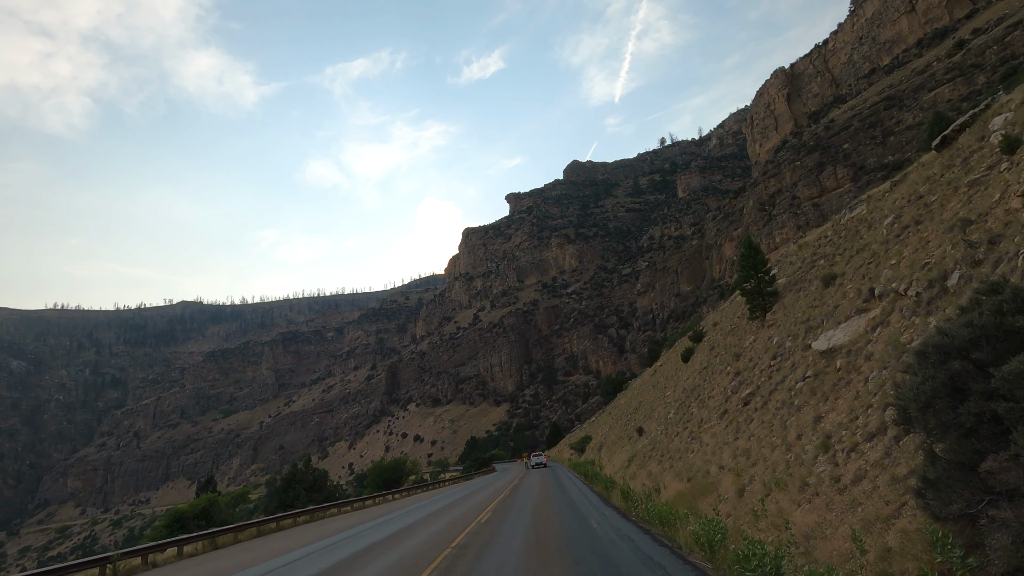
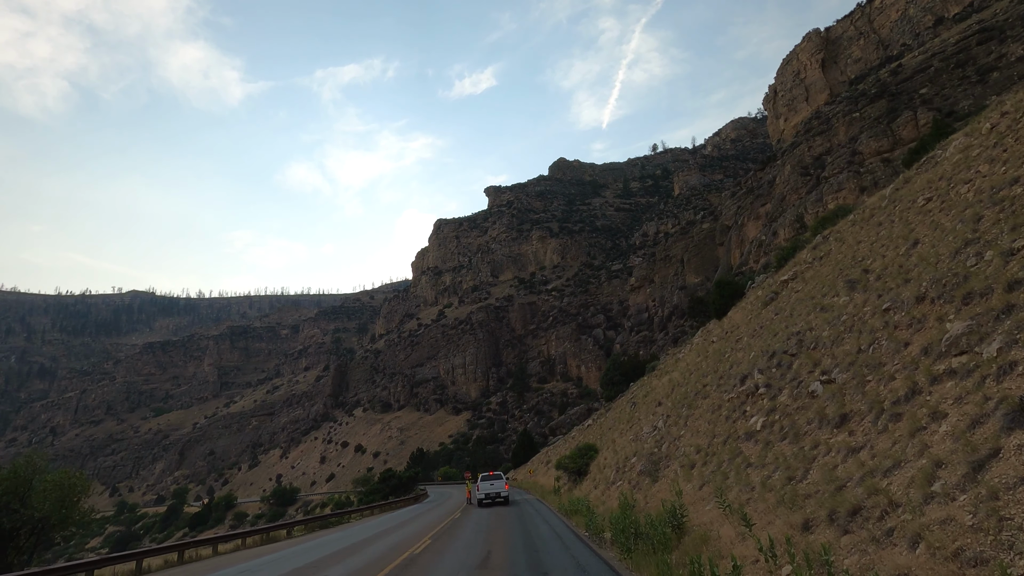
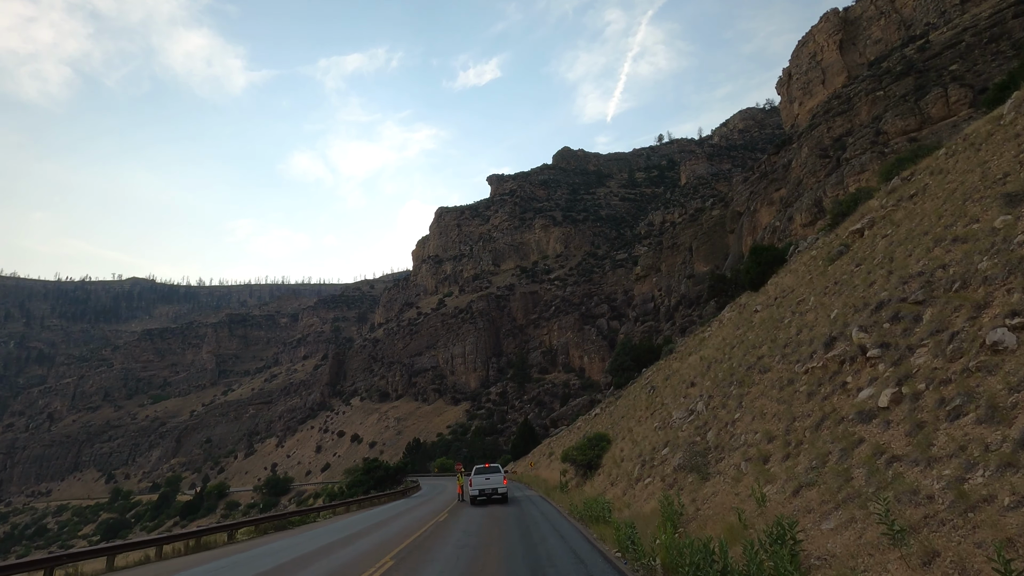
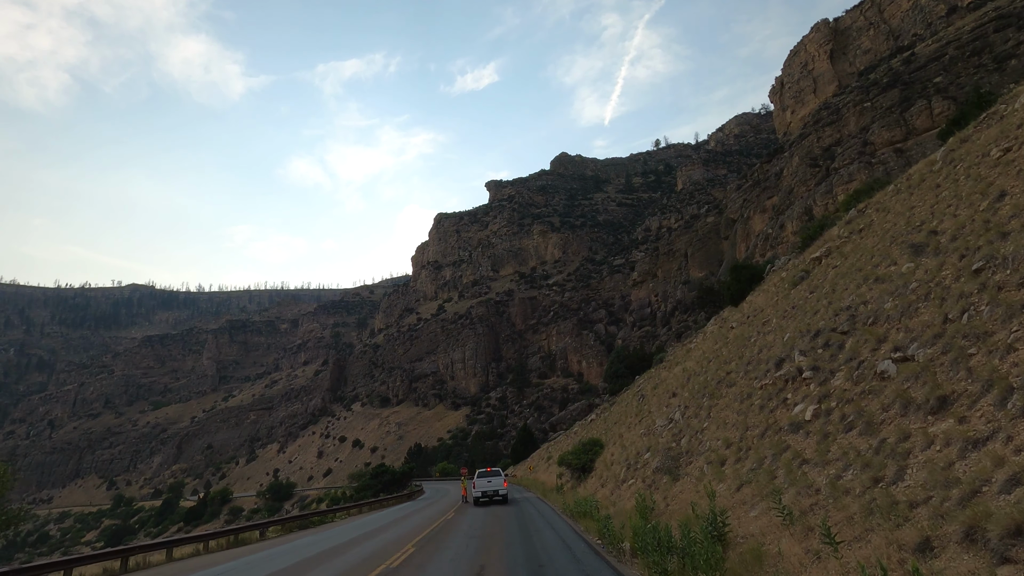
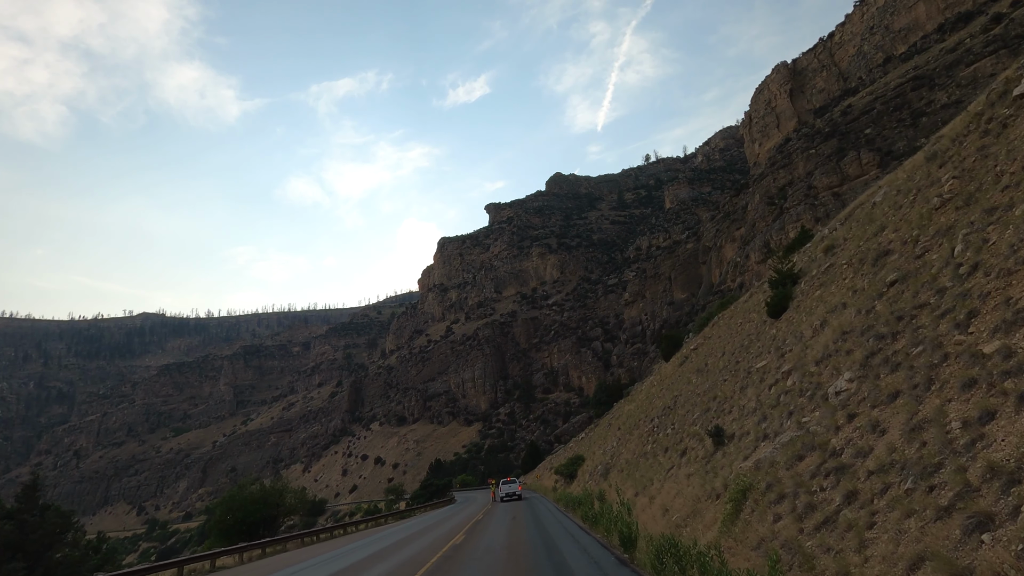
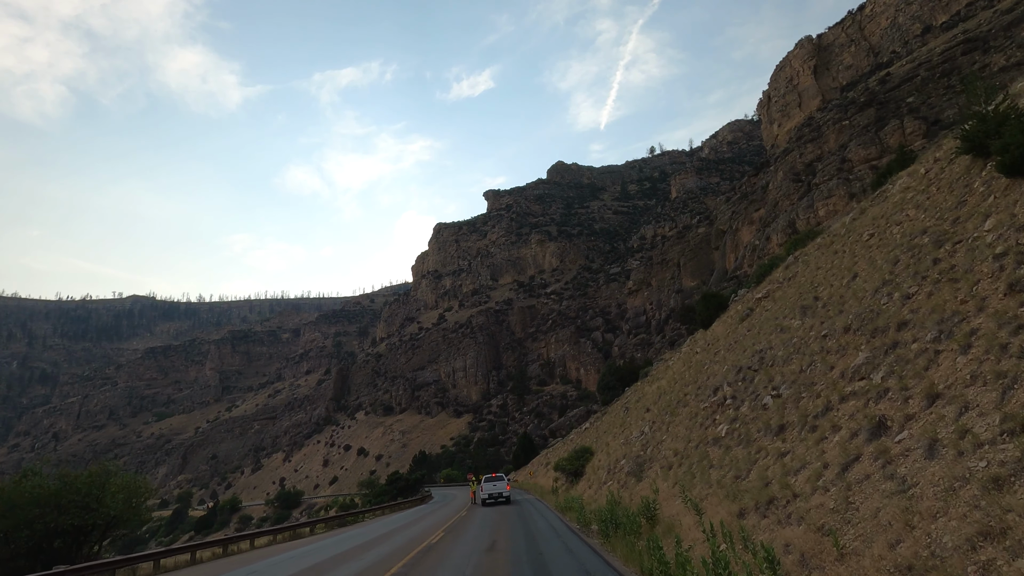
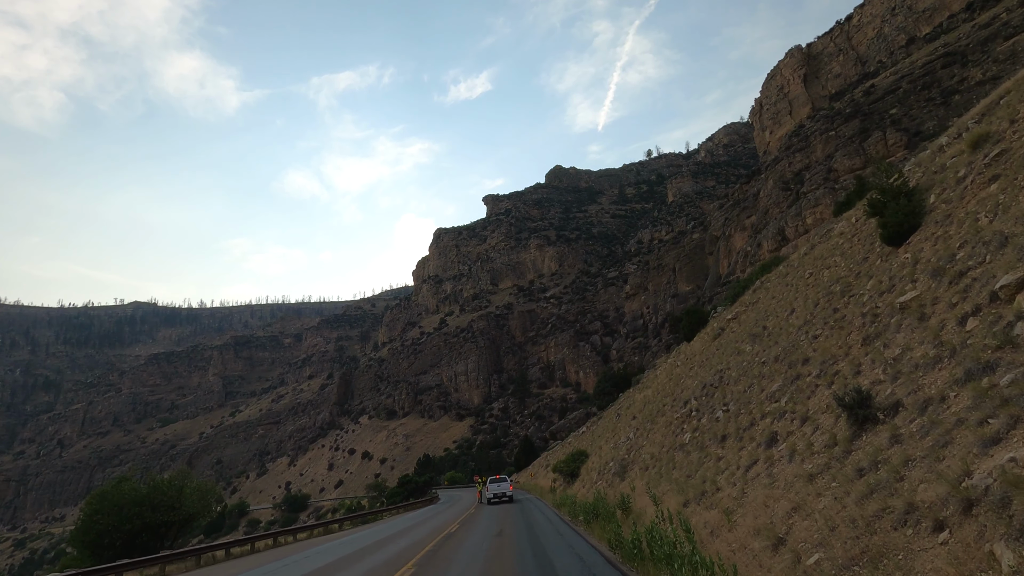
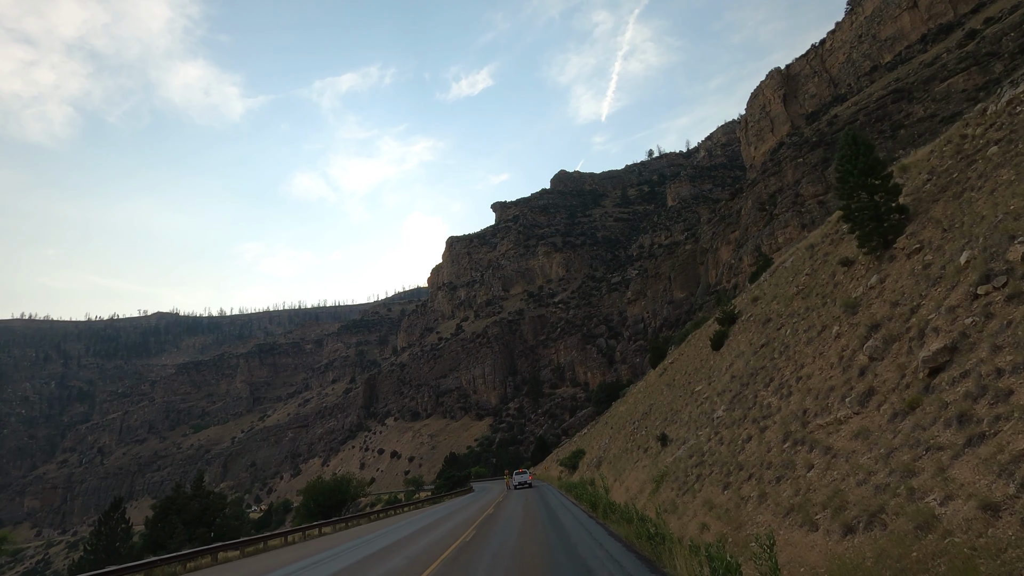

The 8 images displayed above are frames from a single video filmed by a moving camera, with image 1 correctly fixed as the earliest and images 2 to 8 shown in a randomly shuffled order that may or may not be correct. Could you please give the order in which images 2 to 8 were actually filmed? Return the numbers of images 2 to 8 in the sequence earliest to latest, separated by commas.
8, 5, 7, 6, 2, 4, 3
